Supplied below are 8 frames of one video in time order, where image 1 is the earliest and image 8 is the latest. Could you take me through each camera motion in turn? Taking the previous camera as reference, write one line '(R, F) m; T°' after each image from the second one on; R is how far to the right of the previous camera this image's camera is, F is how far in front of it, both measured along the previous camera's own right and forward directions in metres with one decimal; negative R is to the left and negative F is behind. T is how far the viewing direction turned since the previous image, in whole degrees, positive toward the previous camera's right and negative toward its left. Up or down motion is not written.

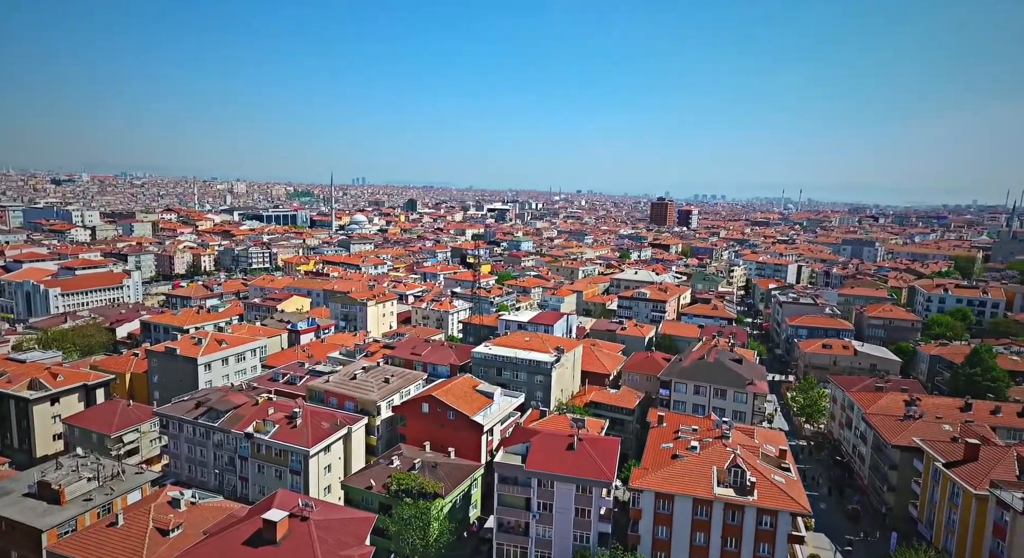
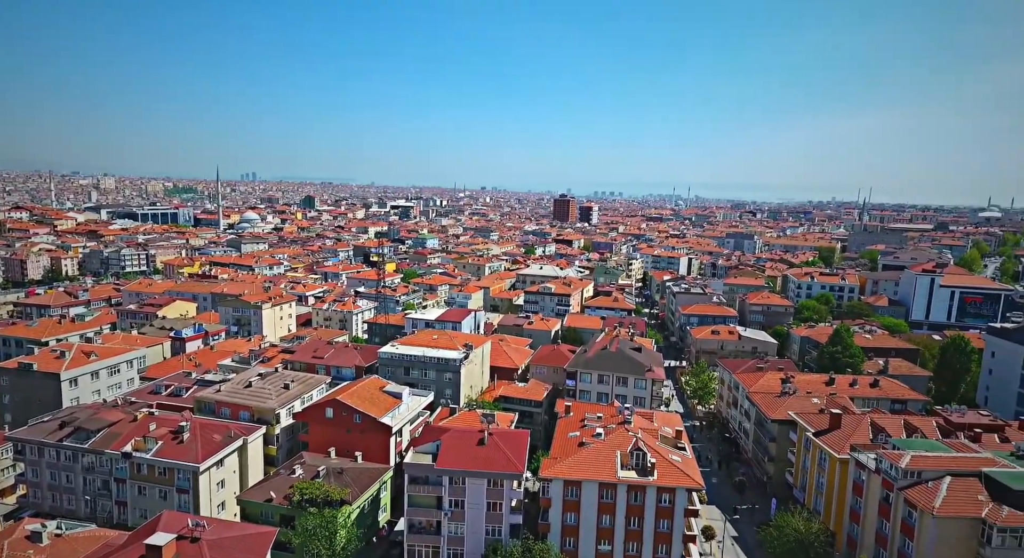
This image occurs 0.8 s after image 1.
(0.0, +0.1) m; +8°
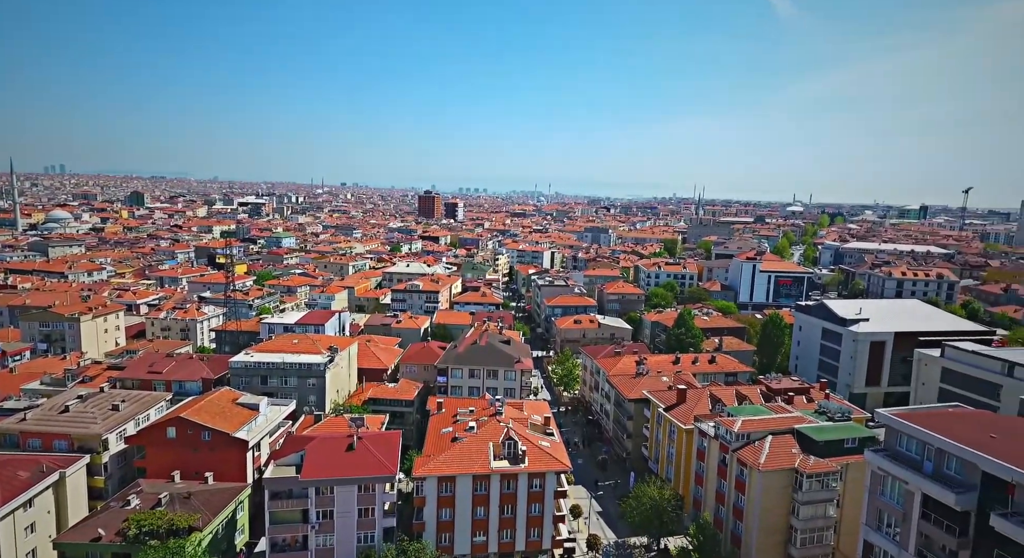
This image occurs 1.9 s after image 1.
(+0.1, +0.2) m; +12°
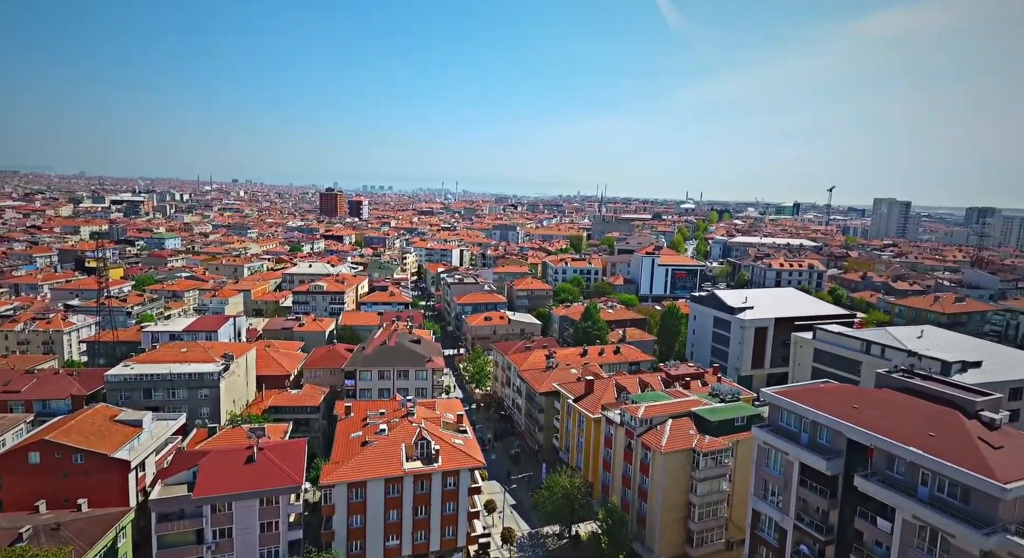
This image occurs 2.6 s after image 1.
(+0.1, 0.0) m; +8°
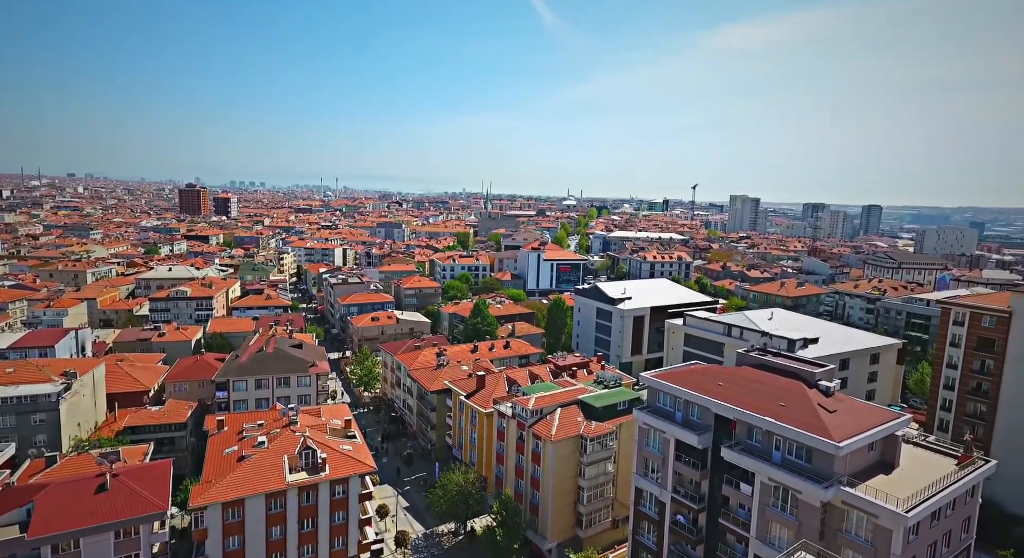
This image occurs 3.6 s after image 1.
(-0.1, -0.9) m; +10°
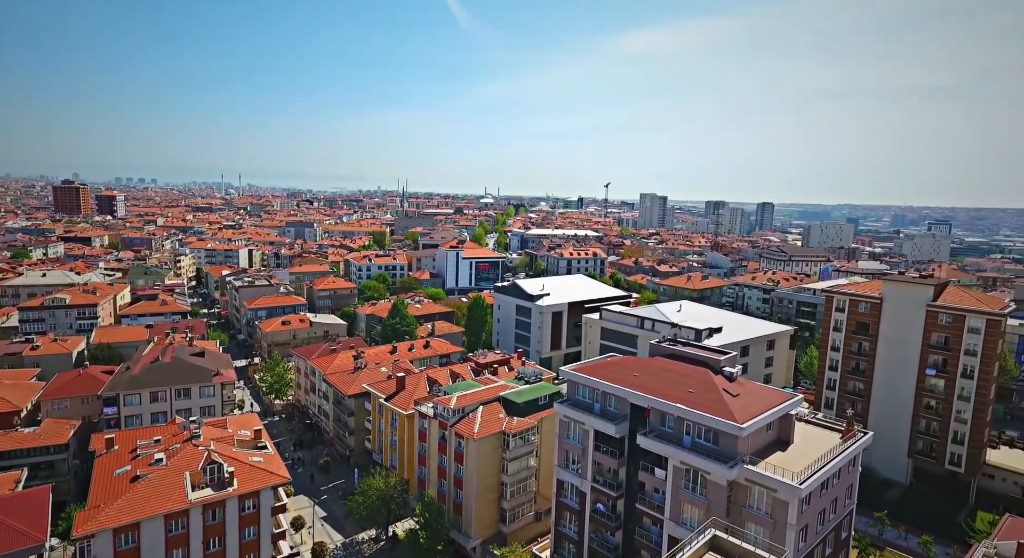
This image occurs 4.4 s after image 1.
(0.0, -0.2) m; +7°
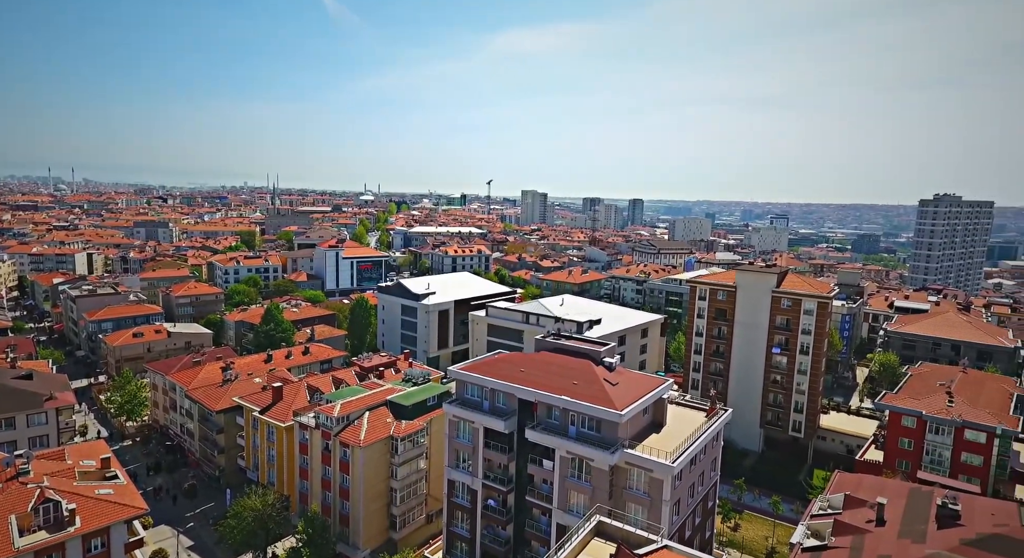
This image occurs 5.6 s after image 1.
(+0.1, +0.8) m; +10°
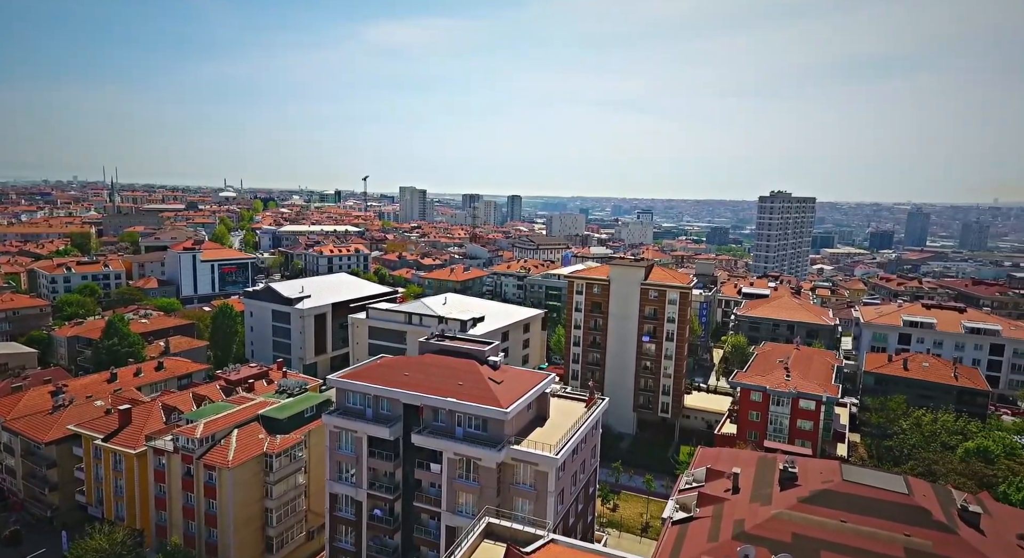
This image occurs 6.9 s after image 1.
(0.0, +1.2) m; +11°
